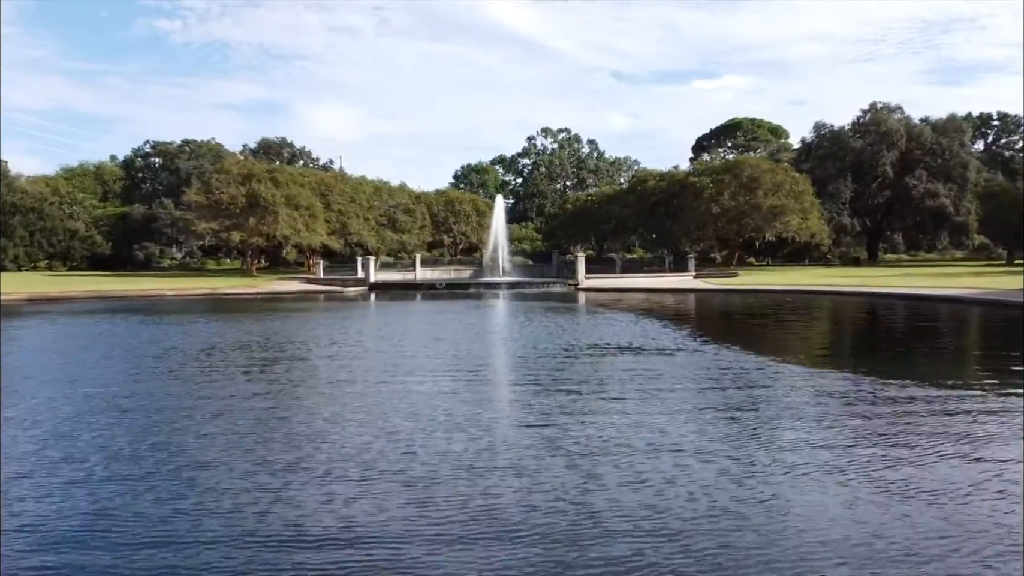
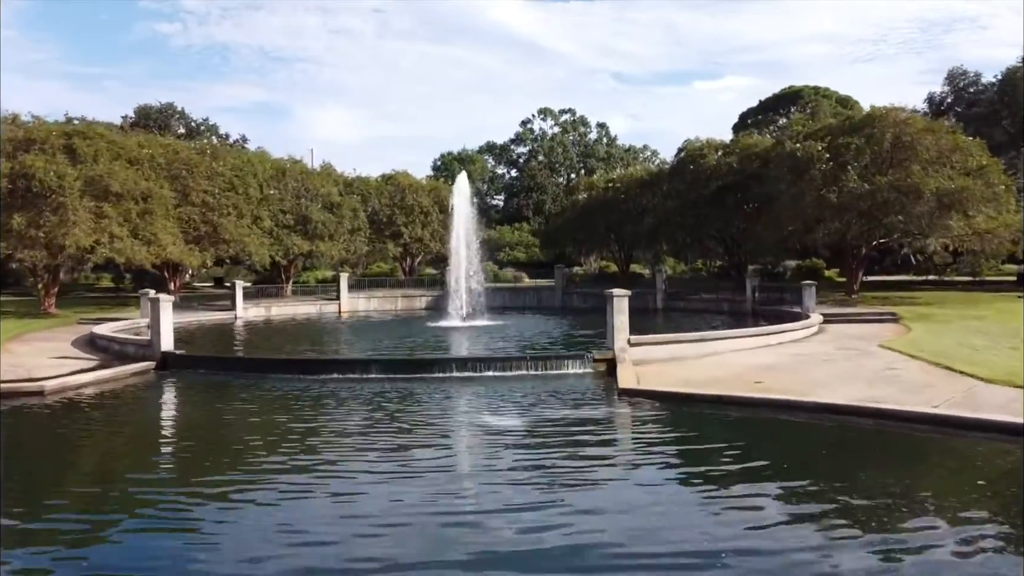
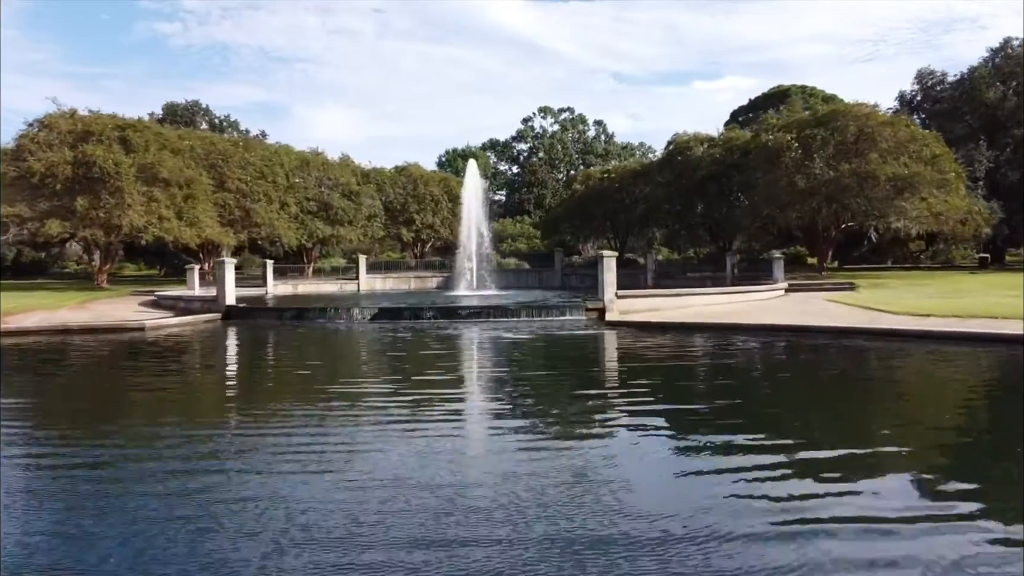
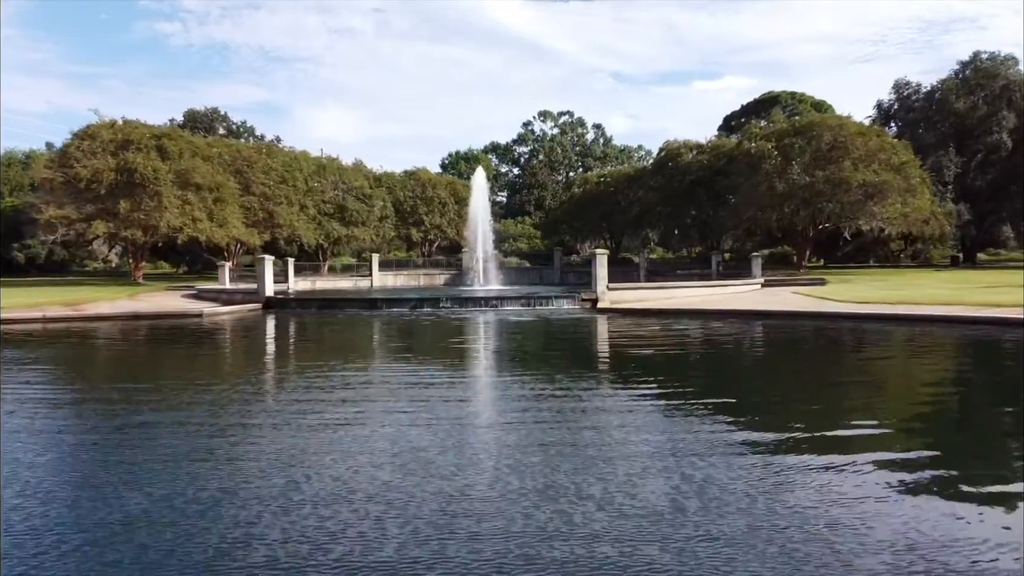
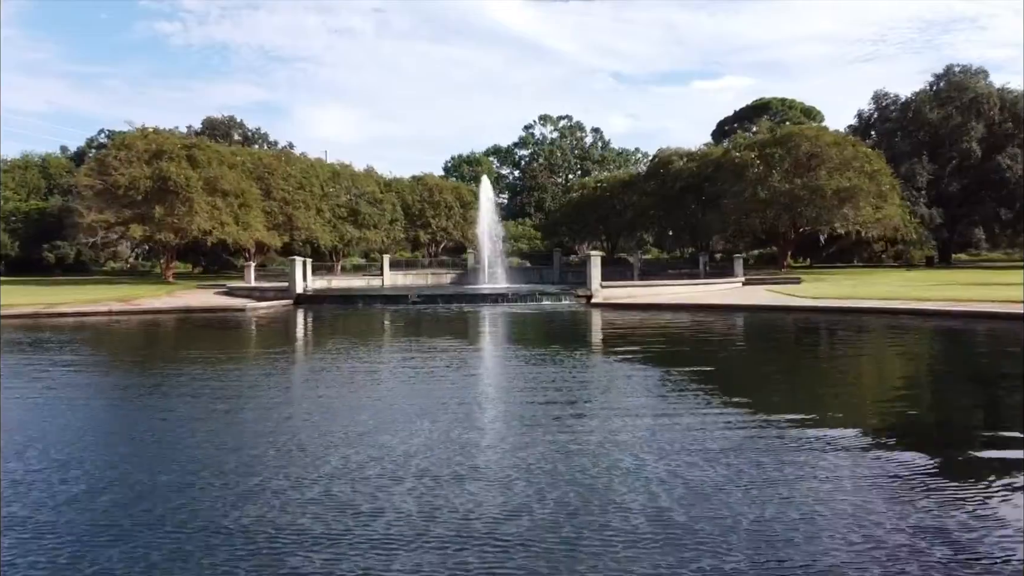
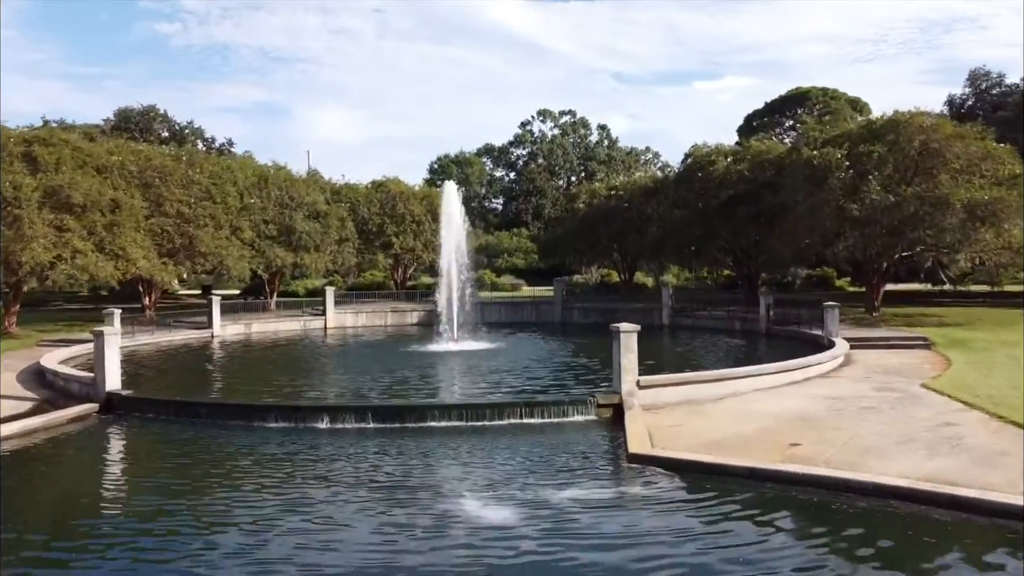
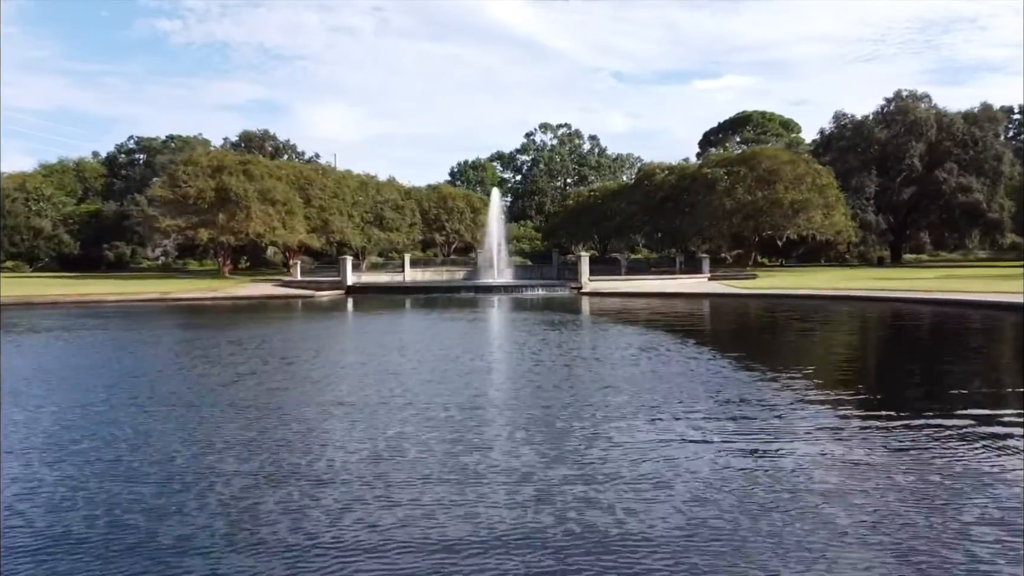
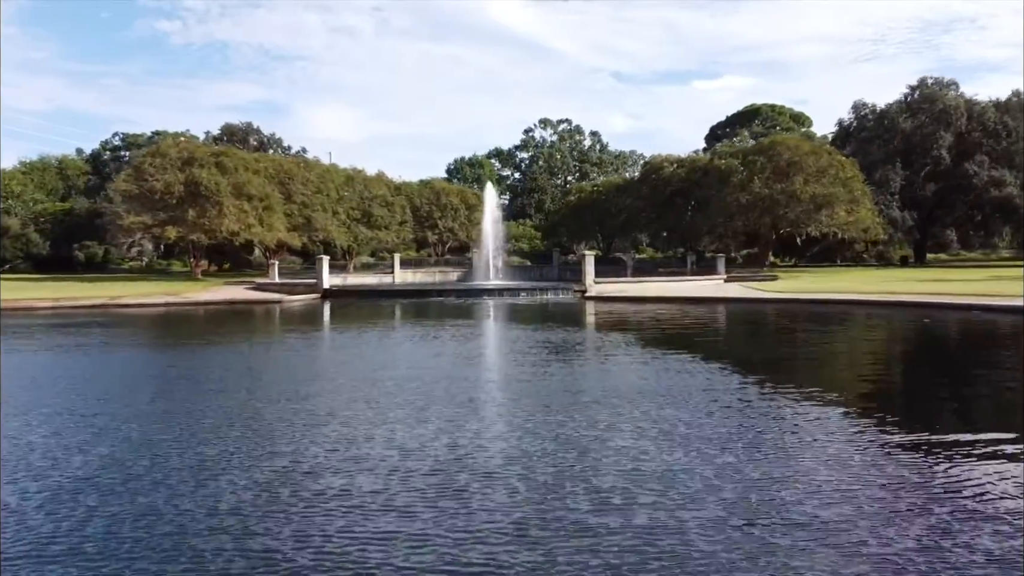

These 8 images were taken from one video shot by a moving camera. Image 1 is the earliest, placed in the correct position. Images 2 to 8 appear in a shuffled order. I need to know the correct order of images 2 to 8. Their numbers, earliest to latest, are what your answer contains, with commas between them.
7, 8, 5, 4, 3, 2, 6
